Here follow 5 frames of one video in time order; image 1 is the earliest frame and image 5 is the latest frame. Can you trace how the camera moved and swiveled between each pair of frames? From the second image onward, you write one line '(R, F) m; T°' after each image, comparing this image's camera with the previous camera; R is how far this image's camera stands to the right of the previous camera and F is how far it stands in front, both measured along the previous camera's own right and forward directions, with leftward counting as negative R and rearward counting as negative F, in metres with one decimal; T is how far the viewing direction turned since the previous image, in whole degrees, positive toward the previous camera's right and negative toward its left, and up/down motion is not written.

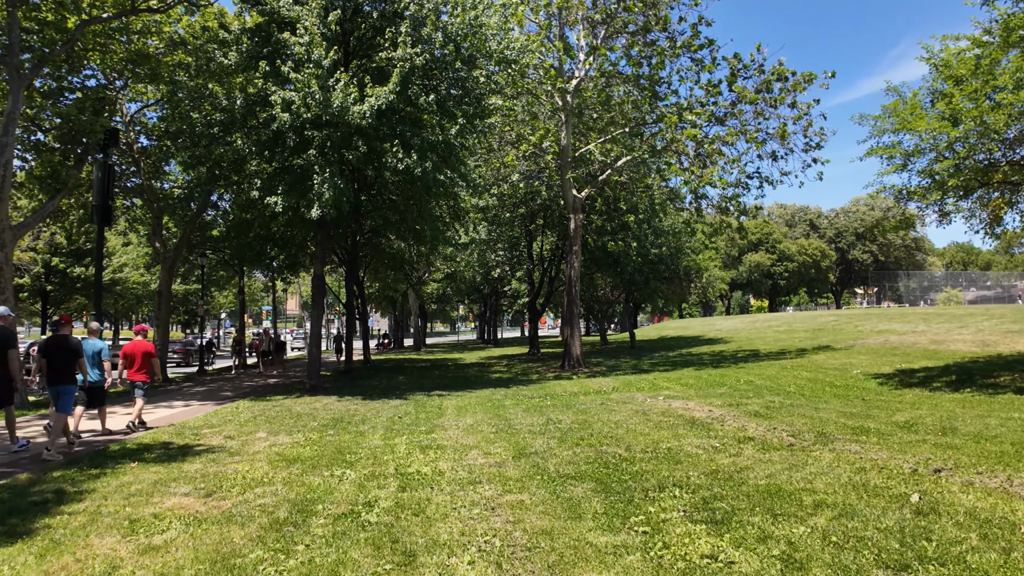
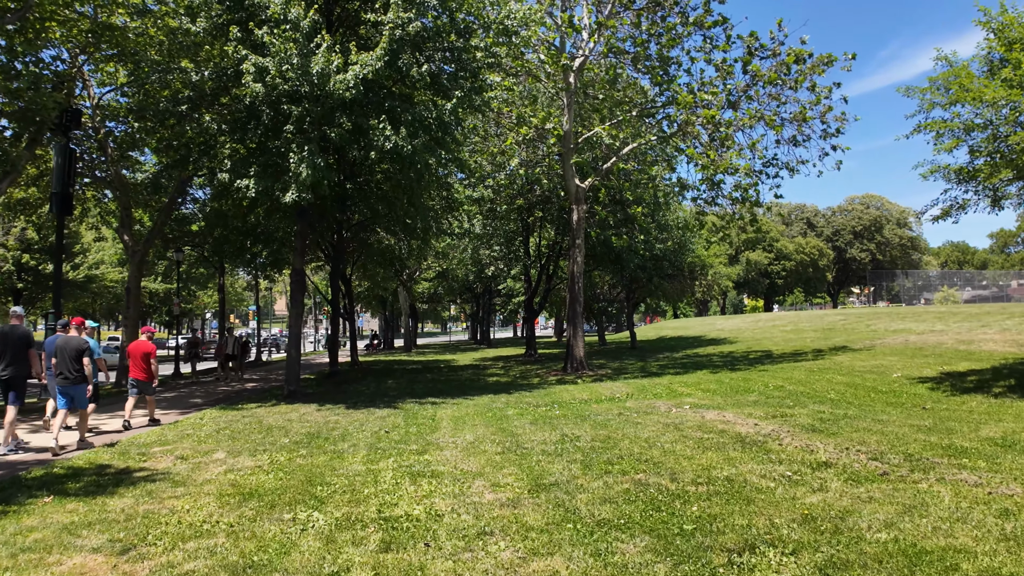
(-0.2, +1.5) m; +1°
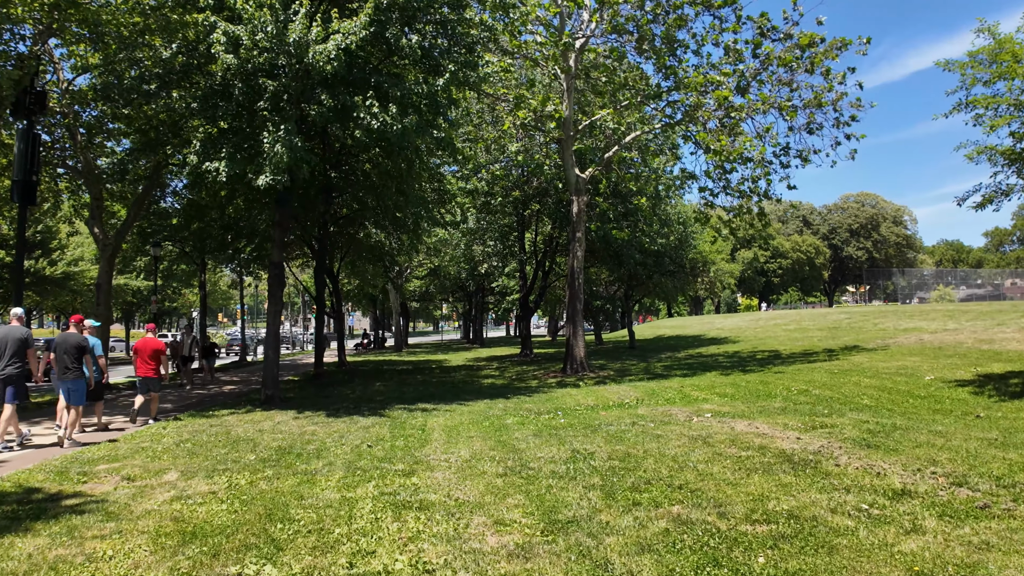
(-0.1, +1.1) m; +1°
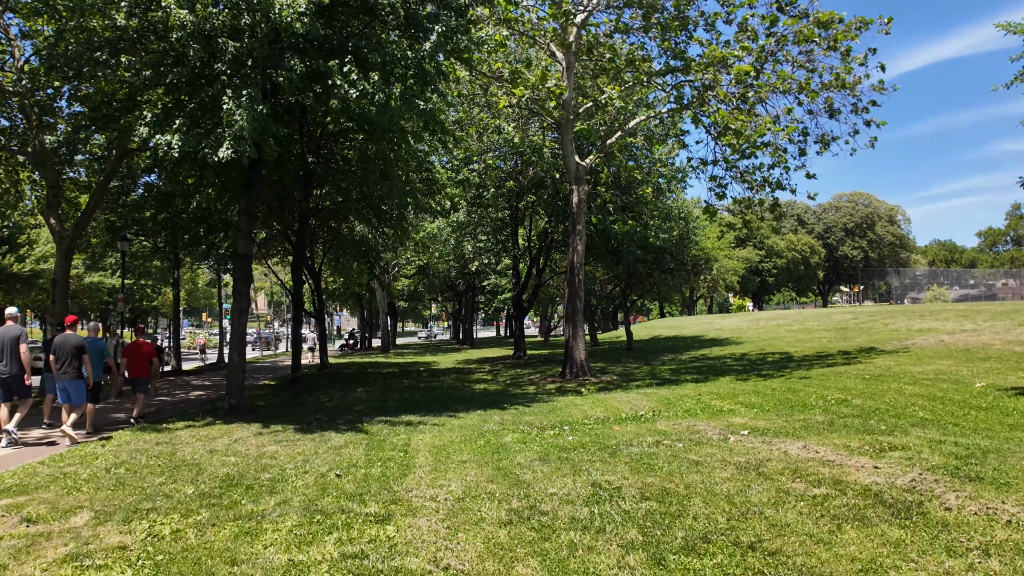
(-0.1, +1.4) m; +1°
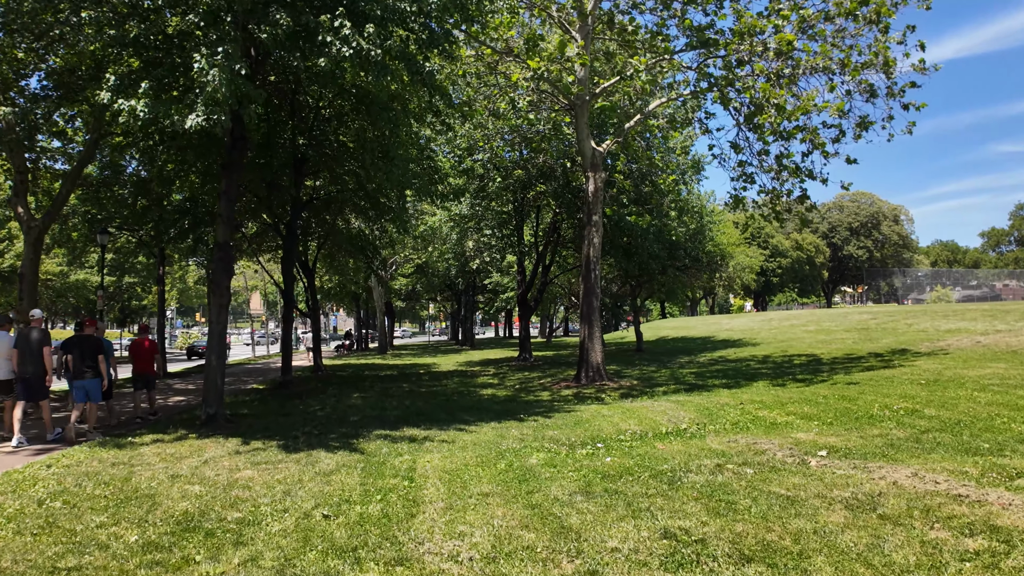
(-0.3, +1.3) m; 0°
